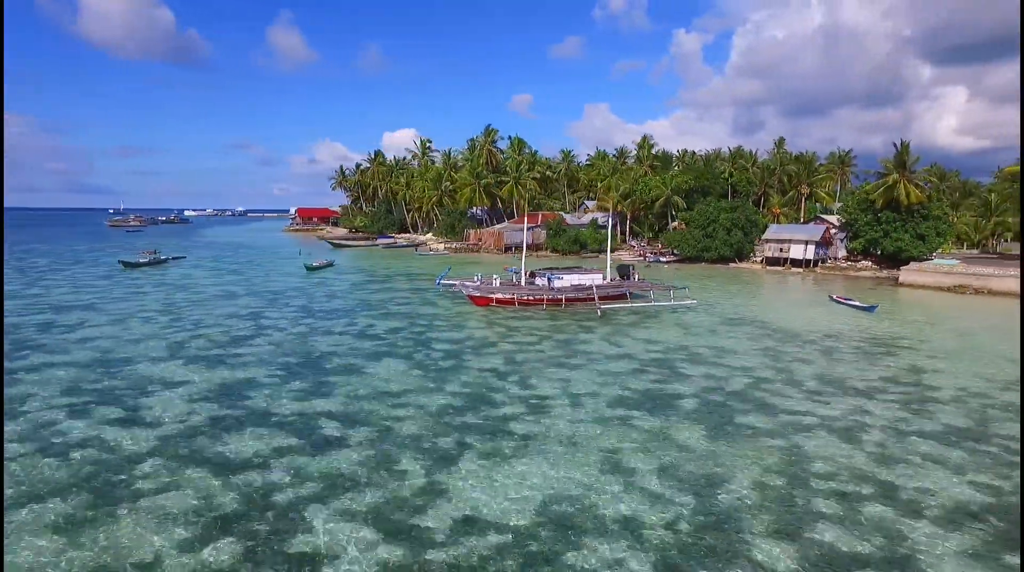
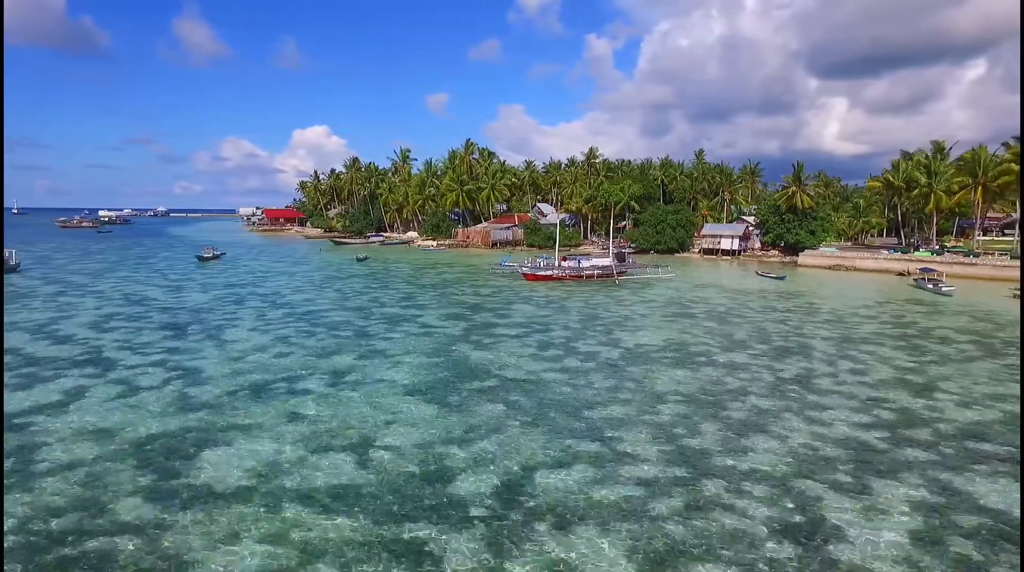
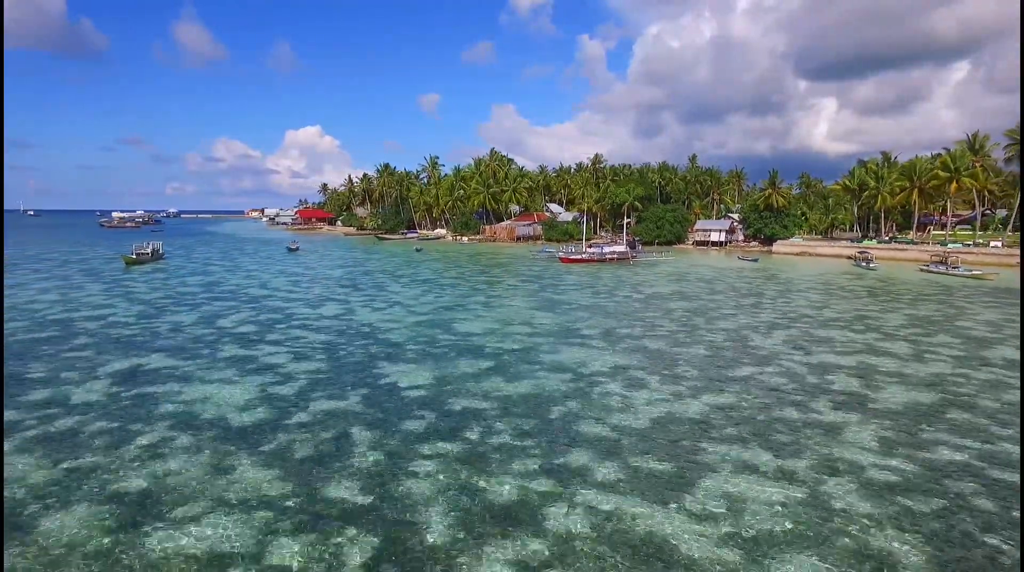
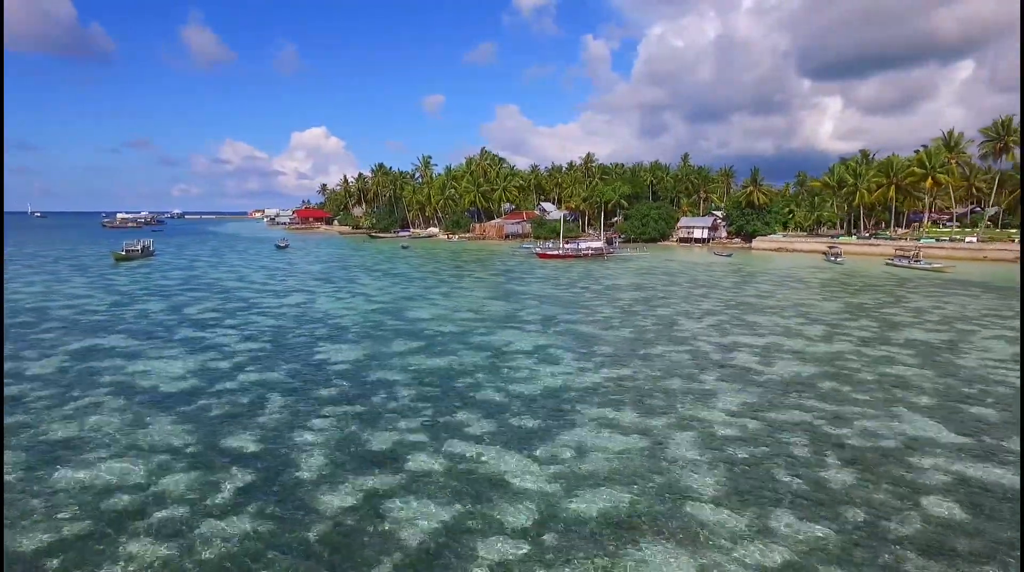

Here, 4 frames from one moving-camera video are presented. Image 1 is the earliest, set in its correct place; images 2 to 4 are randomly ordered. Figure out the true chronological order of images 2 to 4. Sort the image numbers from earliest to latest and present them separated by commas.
2, 3, 4
